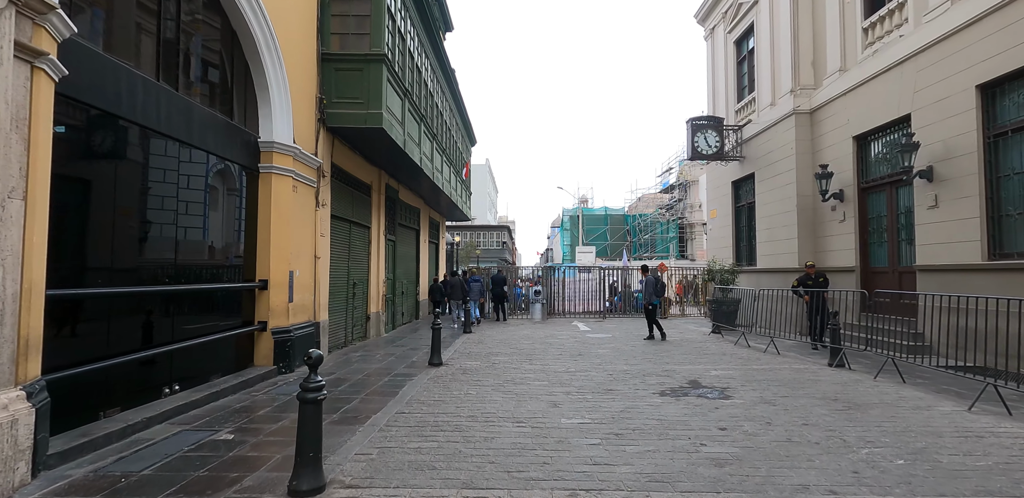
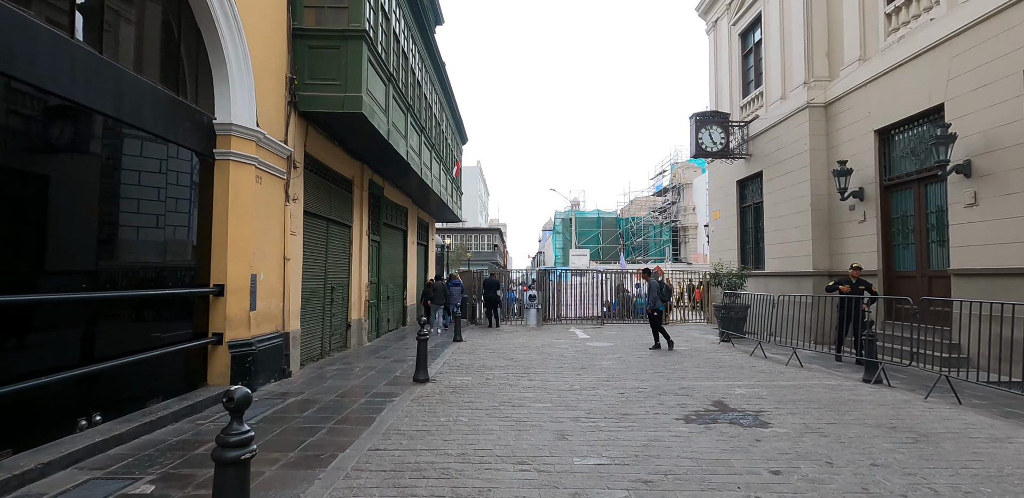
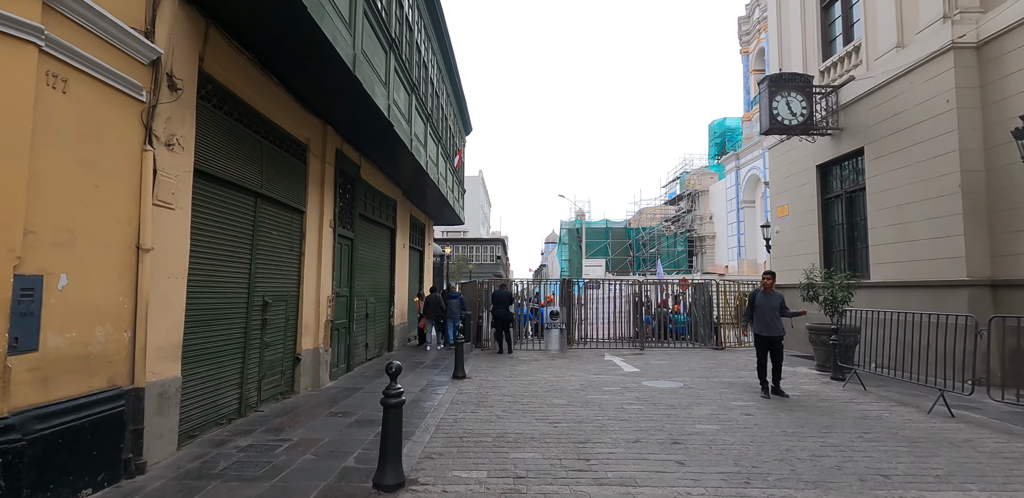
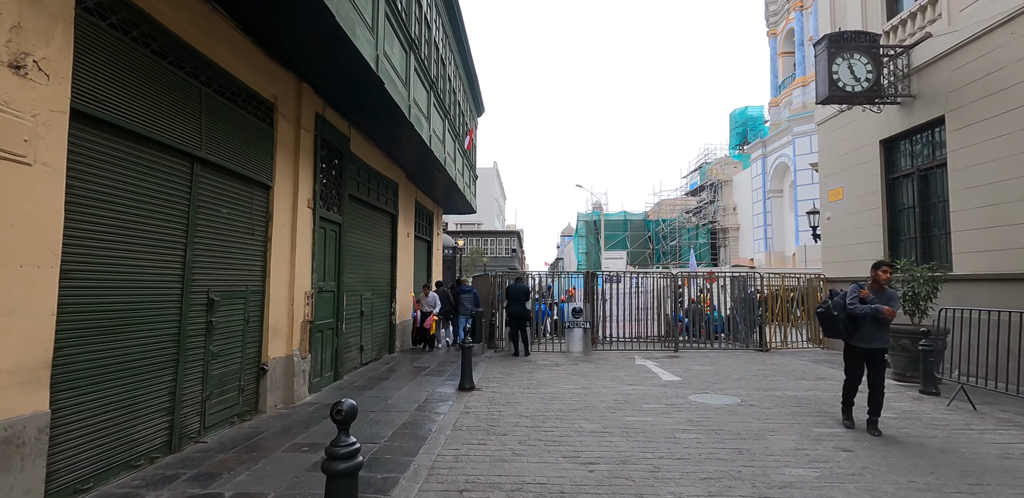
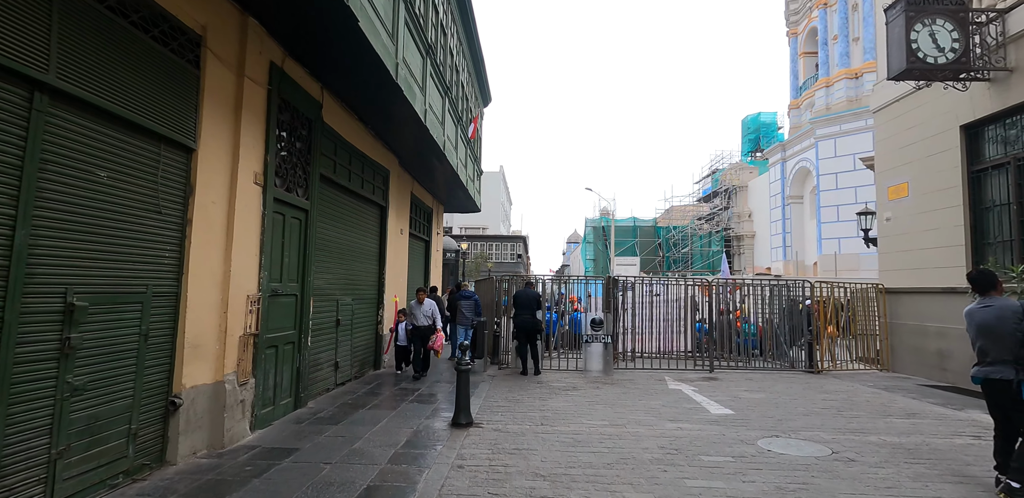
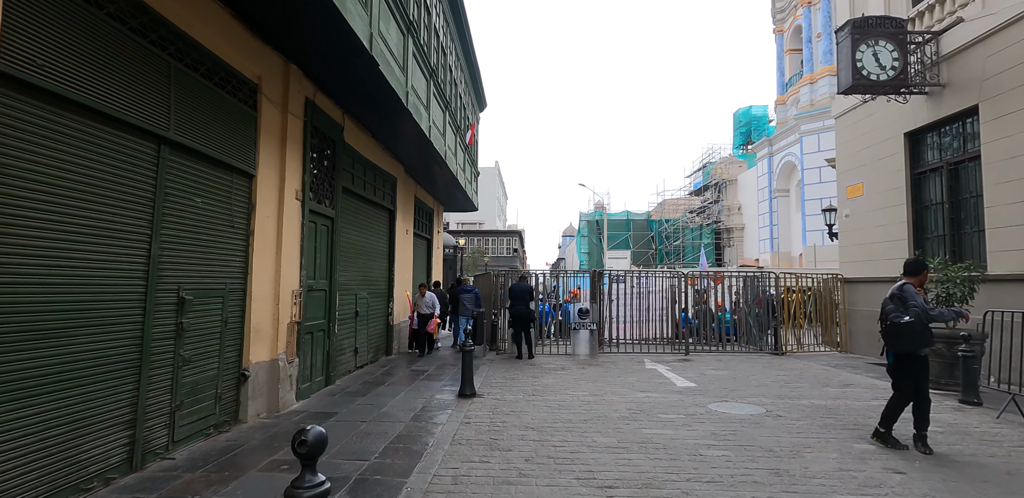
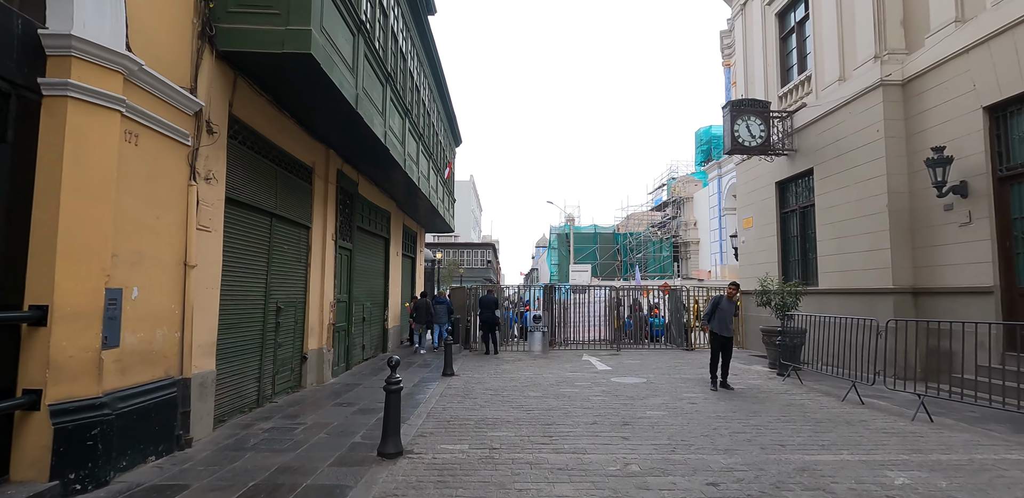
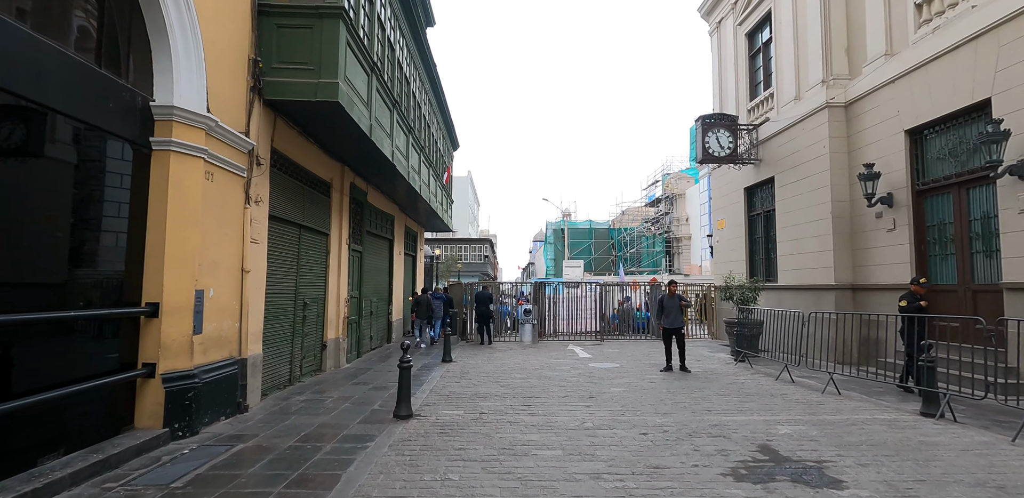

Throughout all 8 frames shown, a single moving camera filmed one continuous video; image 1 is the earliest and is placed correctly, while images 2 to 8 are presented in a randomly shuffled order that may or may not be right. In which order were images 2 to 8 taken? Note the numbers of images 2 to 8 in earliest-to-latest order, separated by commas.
2, 8, 7, 3, 4, 6, 5
